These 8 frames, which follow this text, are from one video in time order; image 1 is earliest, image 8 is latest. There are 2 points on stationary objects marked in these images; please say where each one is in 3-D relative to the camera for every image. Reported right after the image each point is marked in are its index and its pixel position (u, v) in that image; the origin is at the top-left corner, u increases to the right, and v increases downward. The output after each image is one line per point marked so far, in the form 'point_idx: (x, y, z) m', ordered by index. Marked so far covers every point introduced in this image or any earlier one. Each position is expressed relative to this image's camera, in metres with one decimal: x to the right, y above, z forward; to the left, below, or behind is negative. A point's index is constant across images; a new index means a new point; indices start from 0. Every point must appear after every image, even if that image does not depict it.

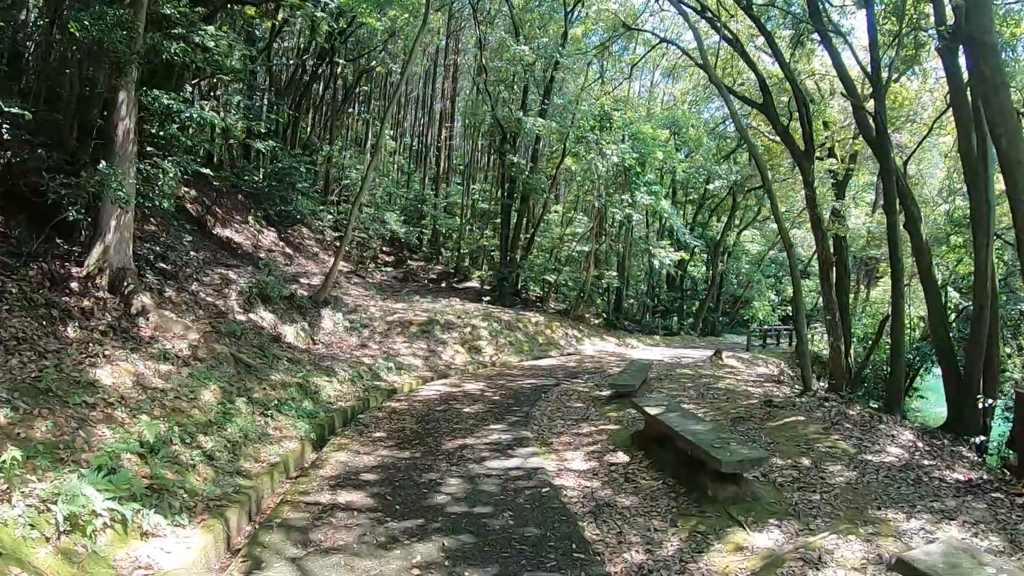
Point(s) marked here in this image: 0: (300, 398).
0: (-1.3, -0.7, +5.8) m
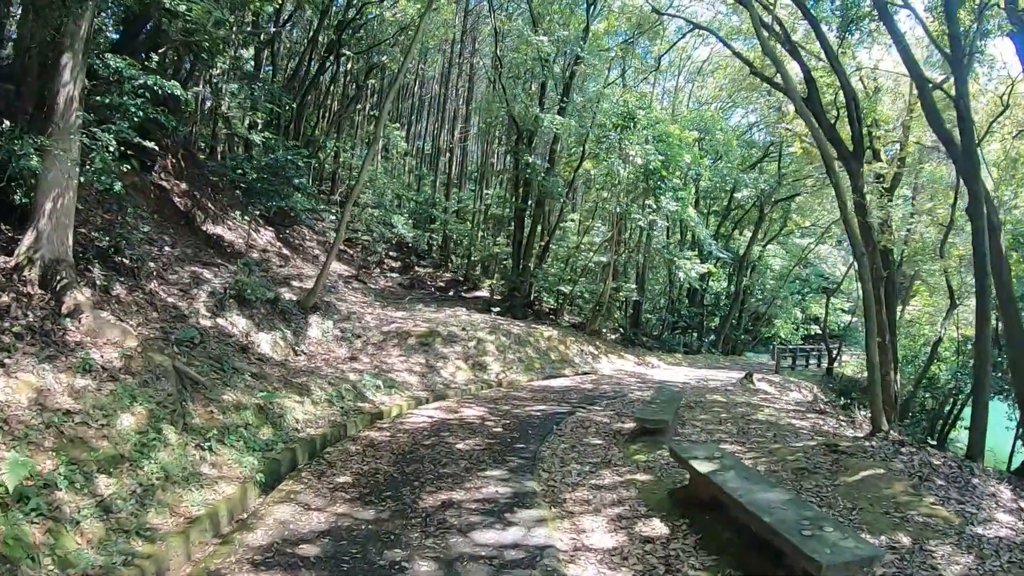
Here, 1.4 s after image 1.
0: (-1.3, -0.7, +4.8) m
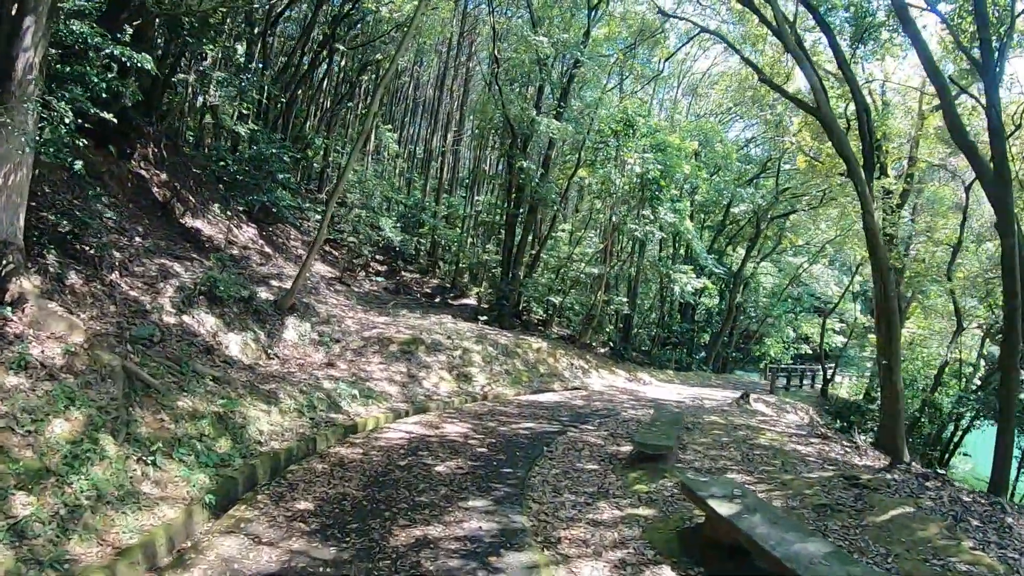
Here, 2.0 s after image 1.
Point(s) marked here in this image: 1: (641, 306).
0: (-1.4, -0.7, +4.3) m
1: (+2.6, -0.4, +18.2) m
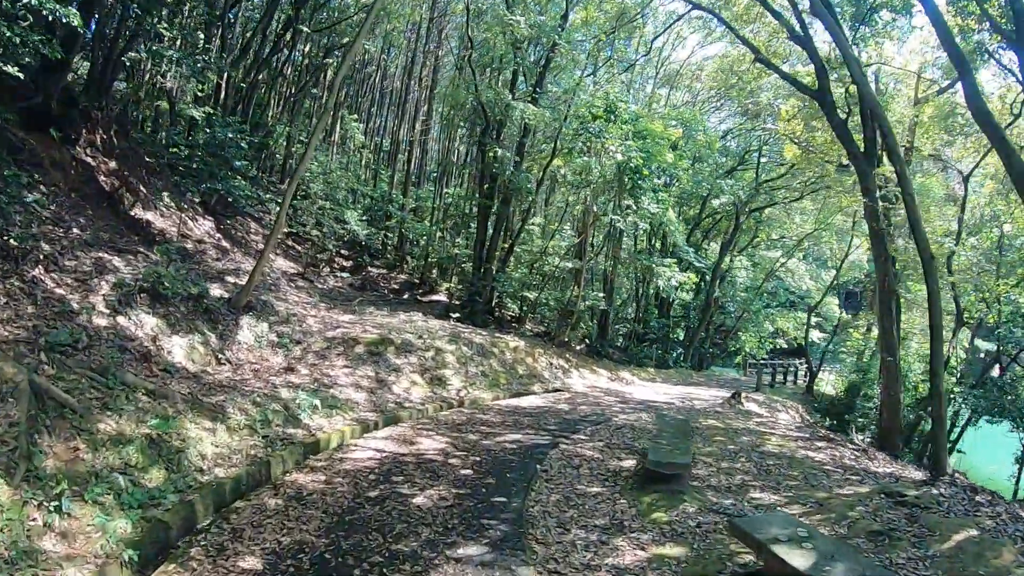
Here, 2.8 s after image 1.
0: (-1.4, -0.7, +3.5) m
1: (+2.0, -0.3, +17.6) m
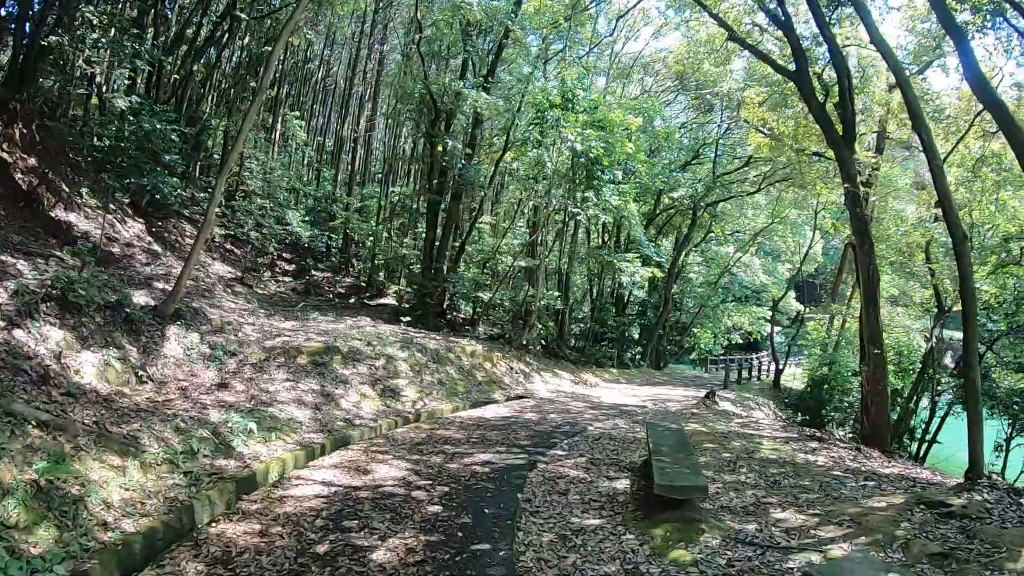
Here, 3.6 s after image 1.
0: (-1.4, -0.7, +2.7) m
1: (+1.1, -0.2, +17.0) m
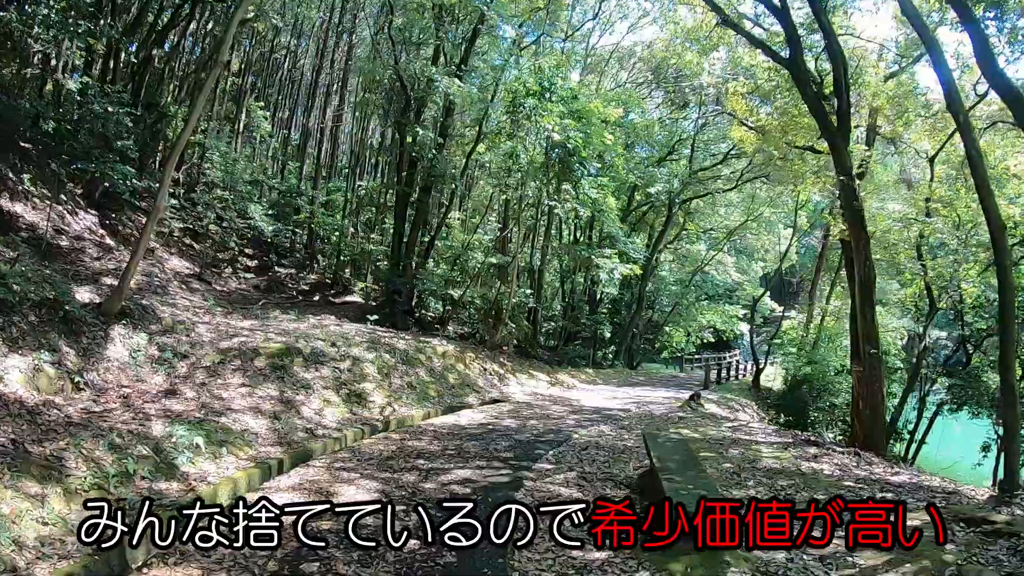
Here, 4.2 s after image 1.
0: (-1.5, -0.7, +2.2) m
1: (+0.6, -0.2, +16.5) m
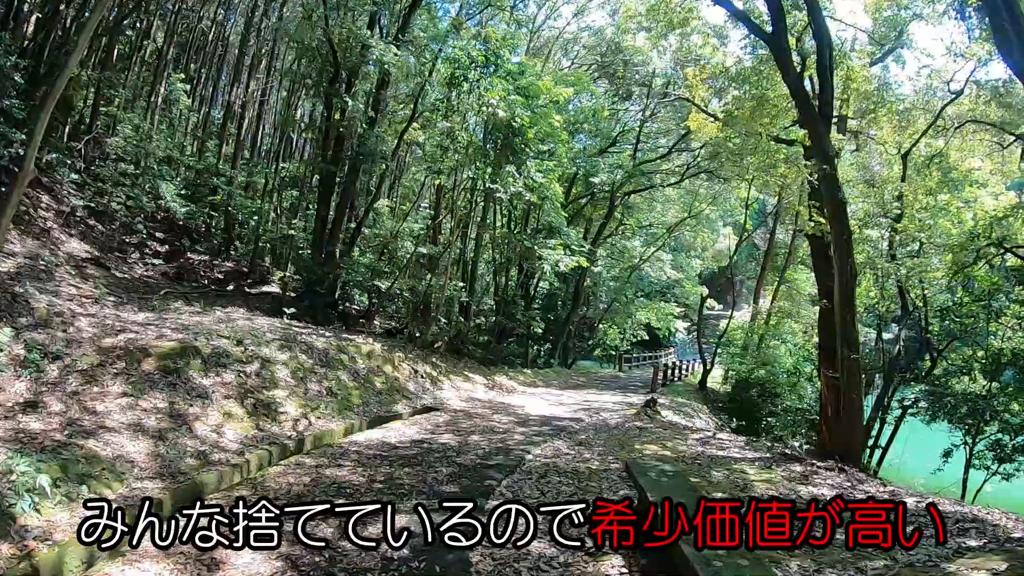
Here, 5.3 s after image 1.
0: (-1.5, -0.7, +1.2) m
1: (-0.6, -0.1, +15.6) m
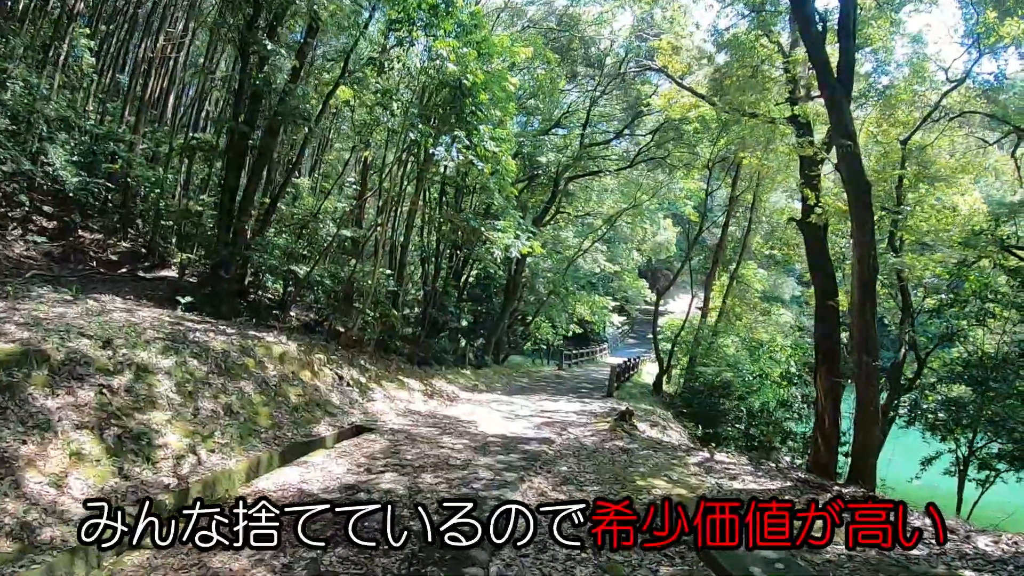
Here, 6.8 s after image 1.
0: (-1.3, -0.7, -0.2) m
1: (-1.6, +0.1, +14.2) m
